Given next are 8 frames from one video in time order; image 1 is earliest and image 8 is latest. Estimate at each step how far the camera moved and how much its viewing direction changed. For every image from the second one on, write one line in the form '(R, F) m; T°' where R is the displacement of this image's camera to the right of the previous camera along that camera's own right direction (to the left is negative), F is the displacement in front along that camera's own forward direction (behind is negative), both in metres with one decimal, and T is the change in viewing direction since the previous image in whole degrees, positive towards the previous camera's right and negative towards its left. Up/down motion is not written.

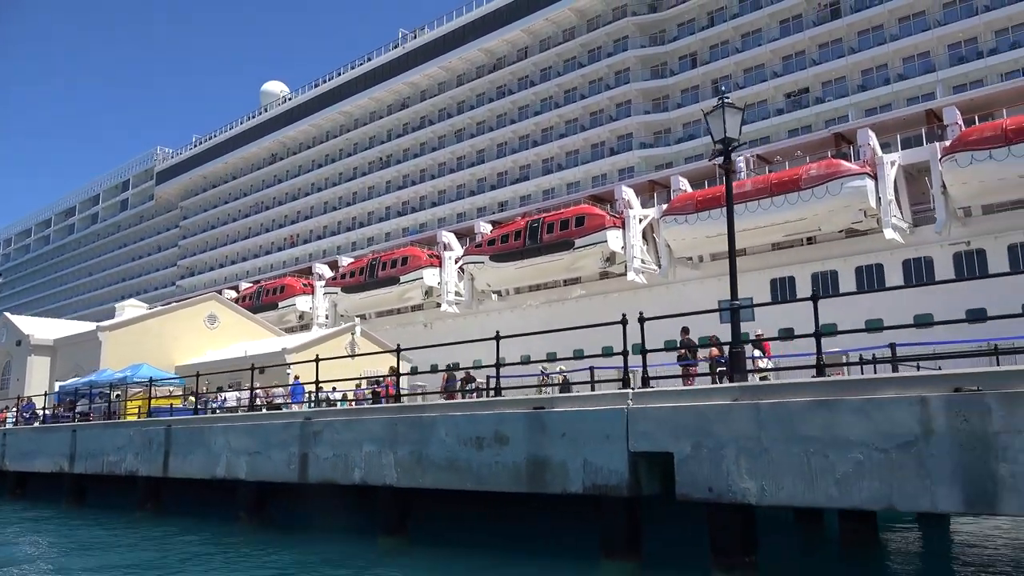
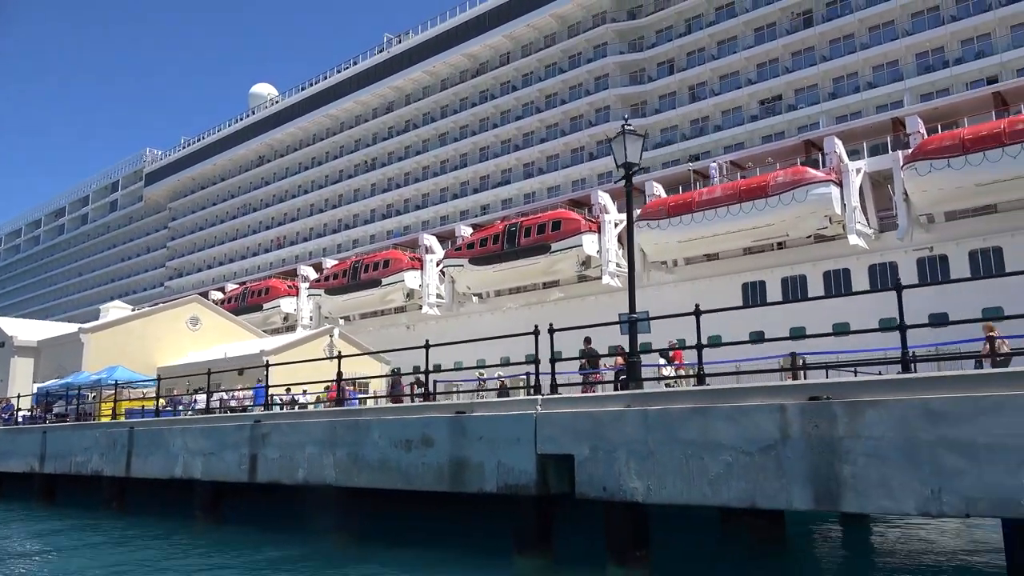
(+0.6, -0.4) m; 0°
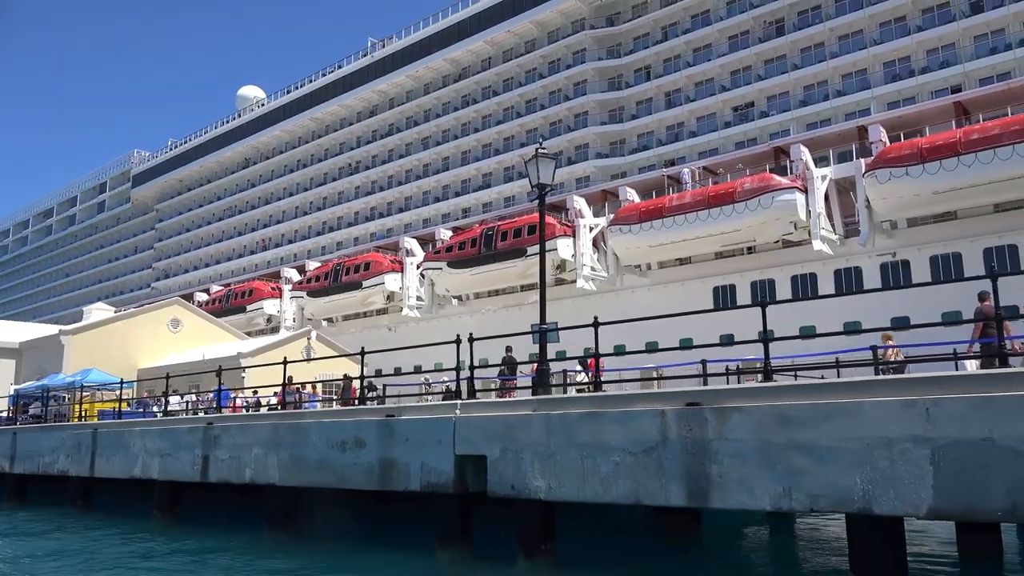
(+0.6, -0.4) m; 0°
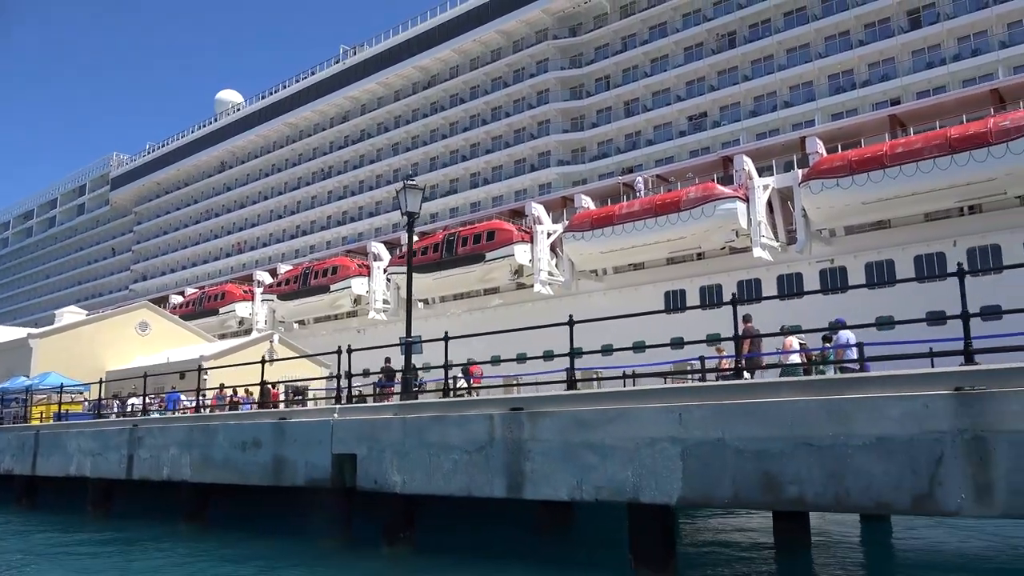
(+1.0, -0.8) m; +1°
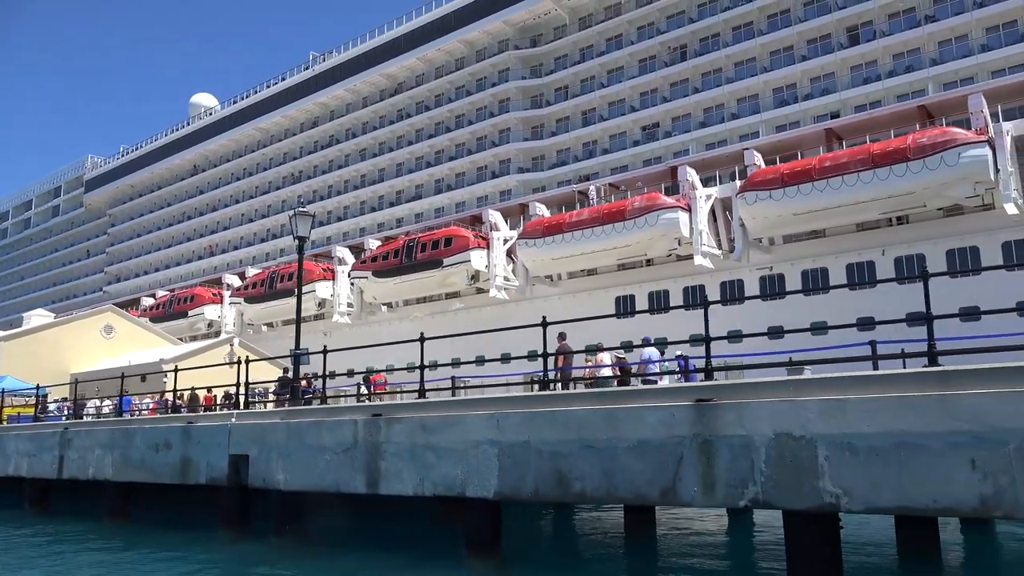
(+1.0, -0.8) m; +1°
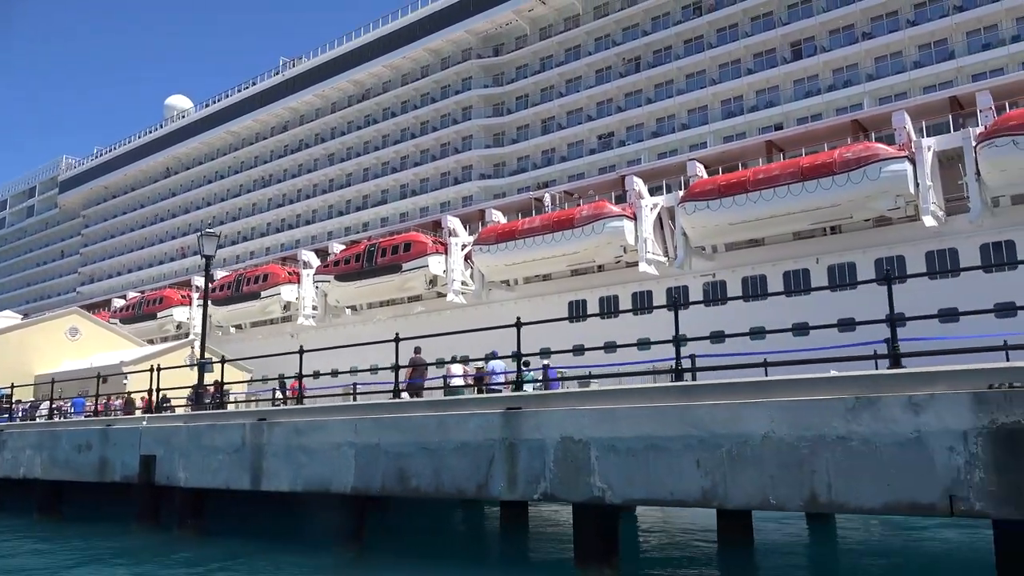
(+1.0, -0.8) m; +1°
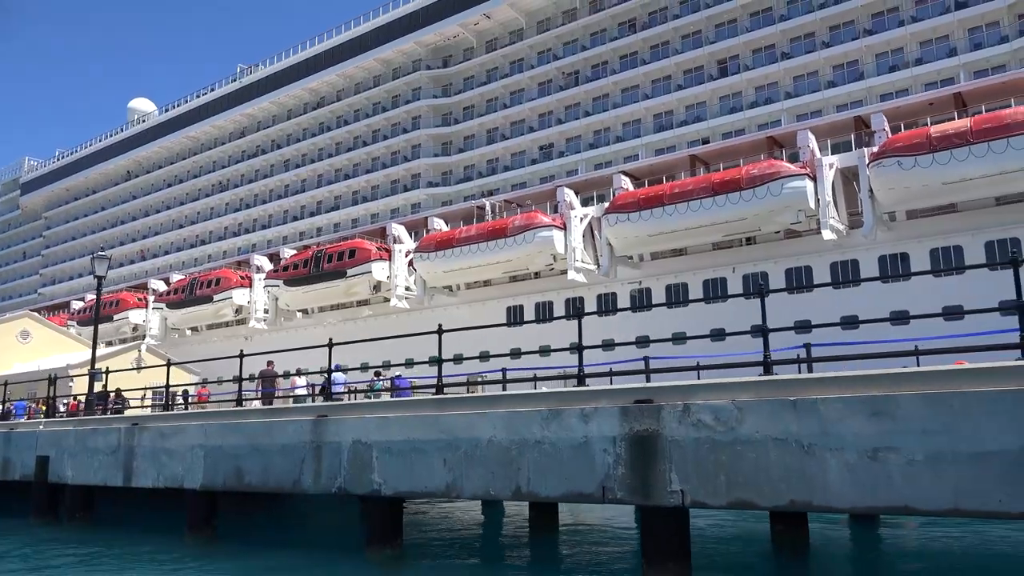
(+1.4, -1.0) m; +1°
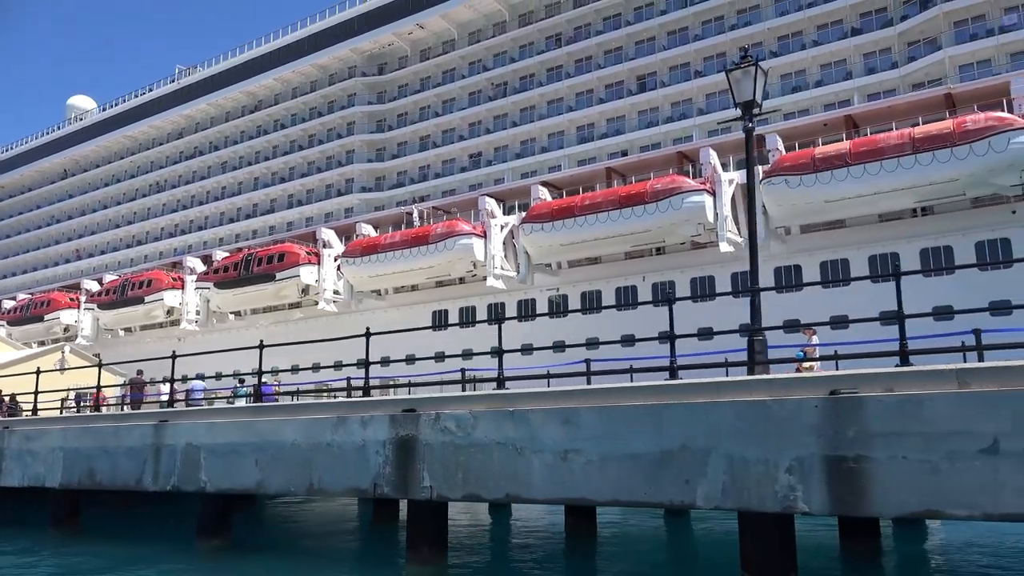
(+1.2, -0.8) m; +3°
